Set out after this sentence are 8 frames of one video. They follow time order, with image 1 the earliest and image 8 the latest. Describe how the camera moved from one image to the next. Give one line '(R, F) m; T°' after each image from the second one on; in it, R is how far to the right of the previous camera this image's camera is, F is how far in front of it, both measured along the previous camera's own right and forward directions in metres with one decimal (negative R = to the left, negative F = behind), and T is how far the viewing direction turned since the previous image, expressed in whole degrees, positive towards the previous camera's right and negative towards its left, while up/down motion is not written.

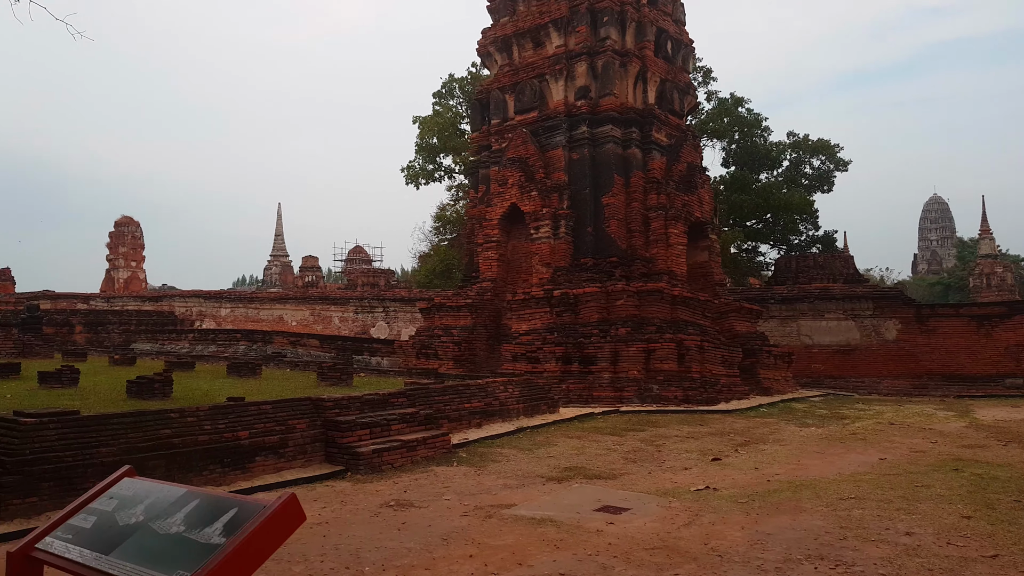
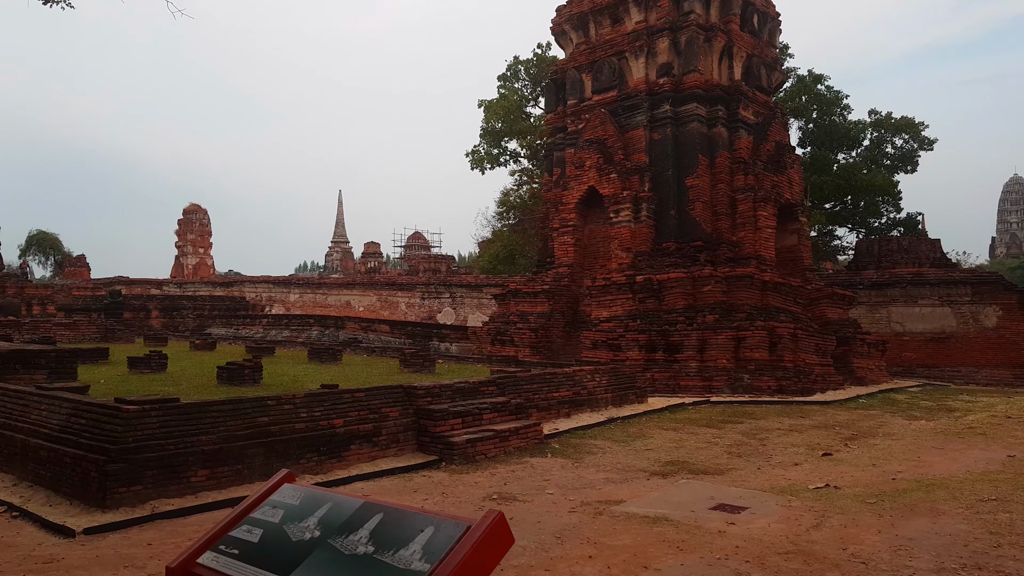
(-0.4, +0.3) m; -4°
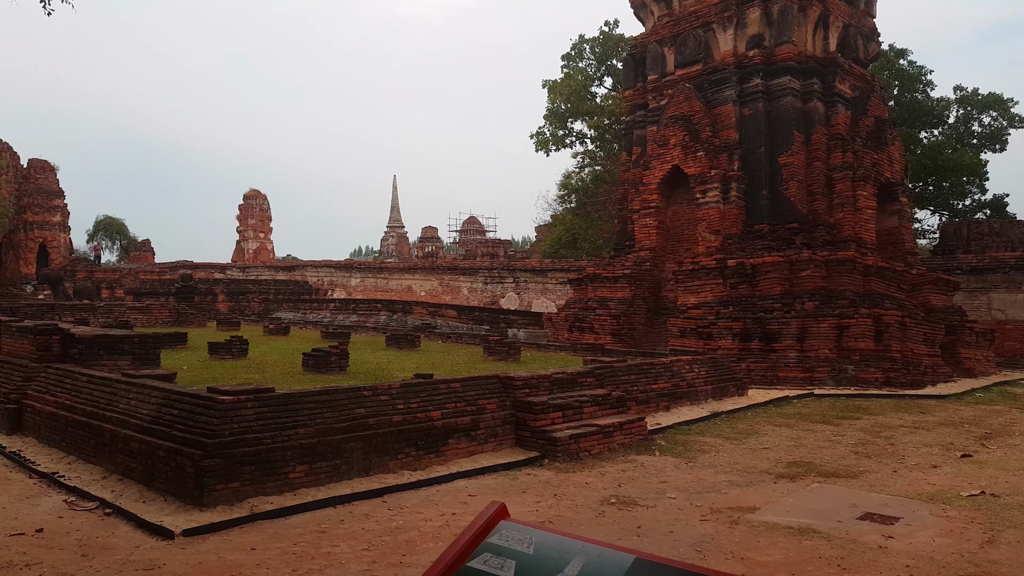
(-0.5, +0.6) m; -4°
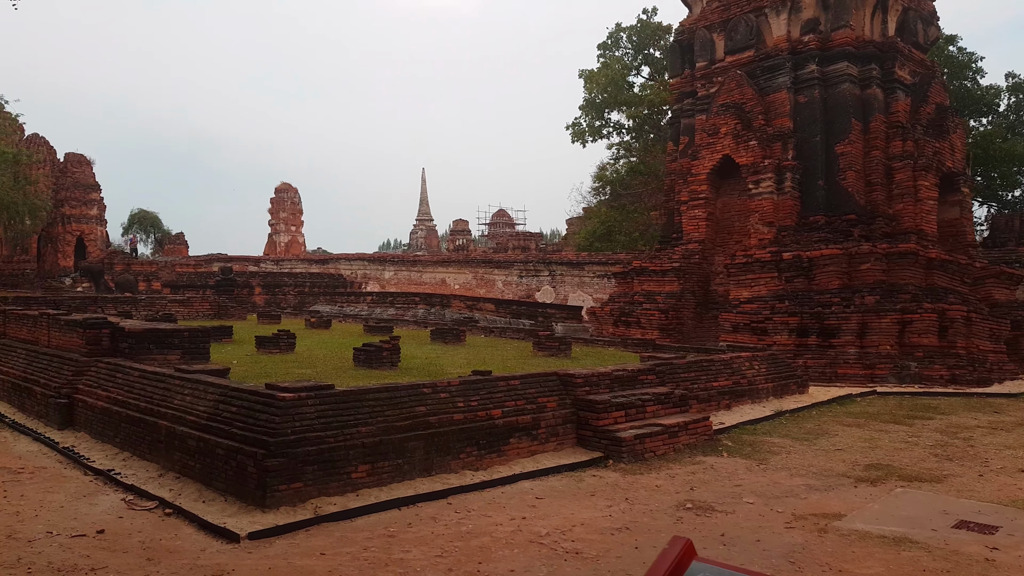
(-0.3, +0.3) m; -2°
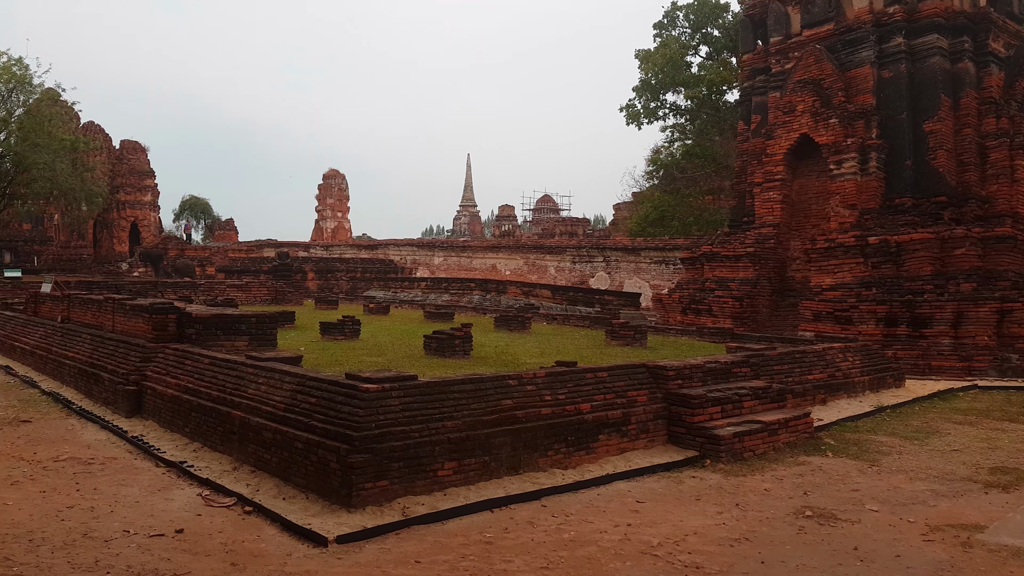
(-0.4, +0.5) m; -3°
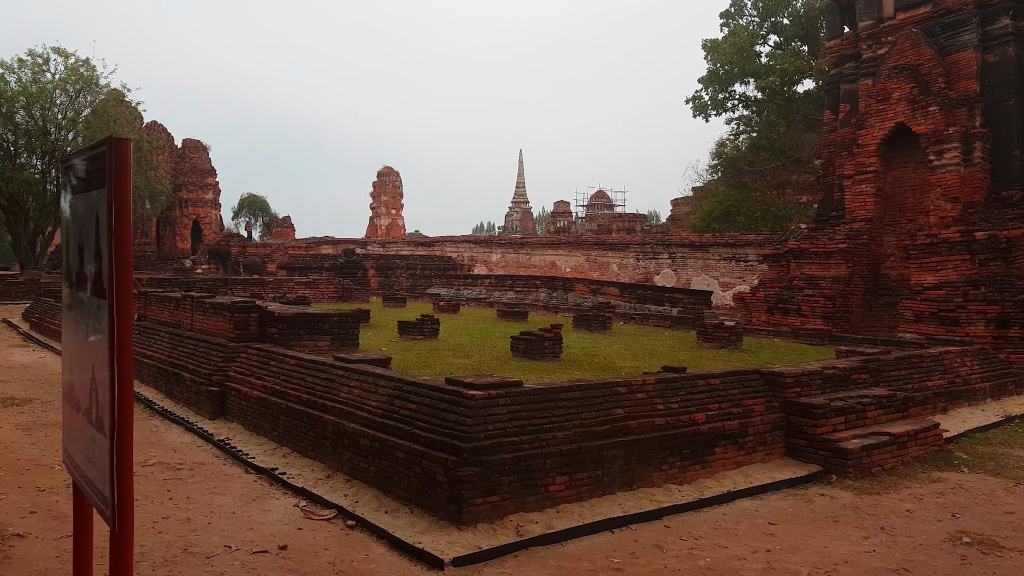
(-0.4, +0.4) m; -3°
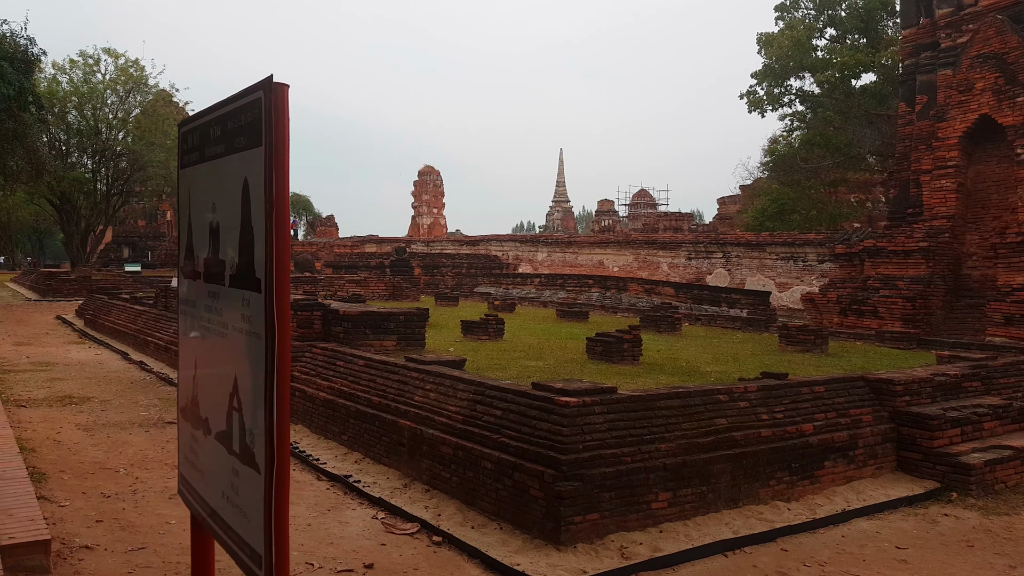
(-0.4, +0.4) m; -3°
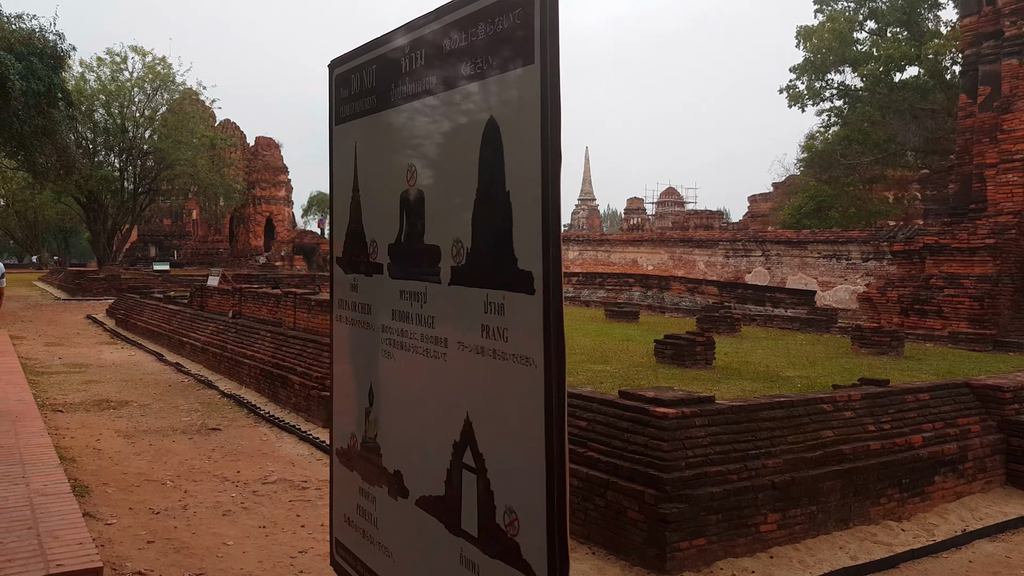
(-0.4, +0.4) m; -1°
